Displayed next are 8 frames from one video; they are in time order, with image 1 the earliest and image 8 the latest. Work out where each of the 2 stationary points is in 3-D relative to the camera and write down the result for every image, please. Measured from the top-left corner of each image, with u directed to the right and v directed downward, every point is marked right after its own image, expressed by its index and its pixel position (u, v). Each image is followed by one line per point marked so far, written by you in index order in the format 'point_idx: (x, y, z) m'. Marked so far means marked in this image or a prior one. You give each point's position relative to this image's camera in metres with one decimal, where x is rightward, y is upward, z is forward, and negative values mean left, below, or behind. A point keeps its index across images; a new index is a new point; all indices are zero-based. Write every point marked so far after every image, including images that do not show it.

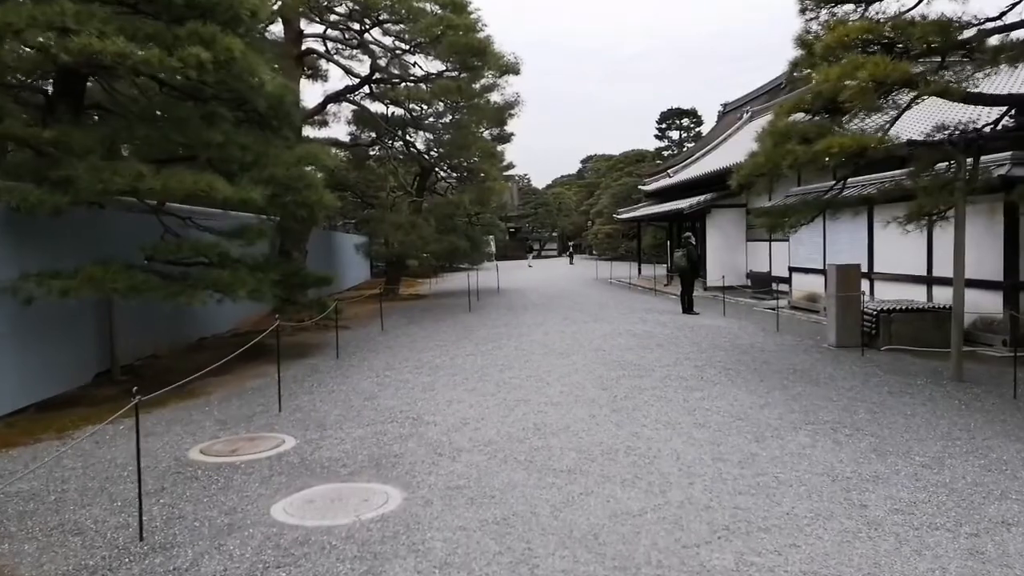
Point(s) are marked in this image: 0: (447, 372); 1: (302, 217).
0: (-0.6, -0.8, +7.2) m
1: (-2.2, +0.8, +8.0) m
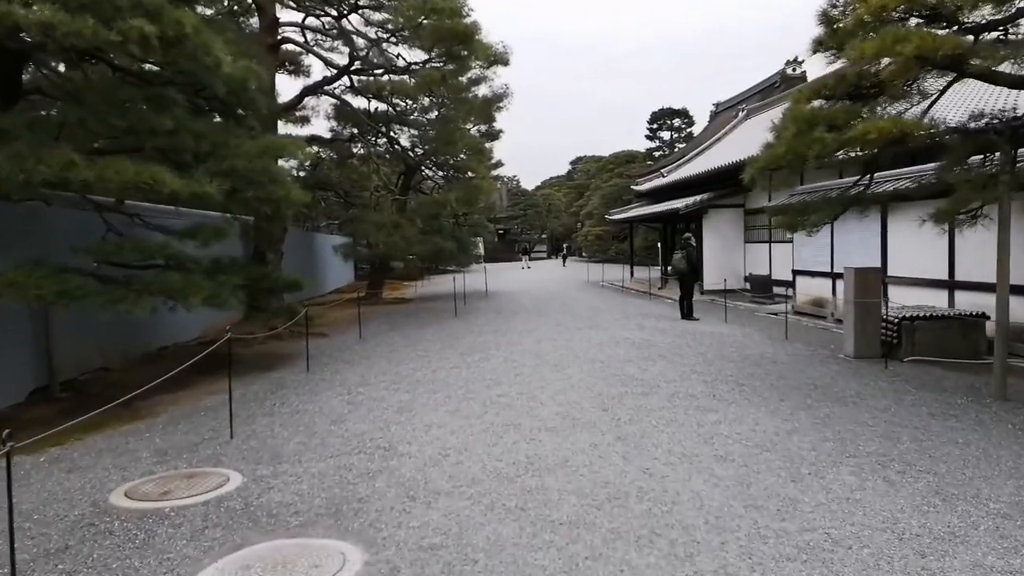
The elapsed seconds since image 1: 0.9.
0: (-0.7, -0.8, +6.4) m
1: (-2.3, +0.7, +7.2) m
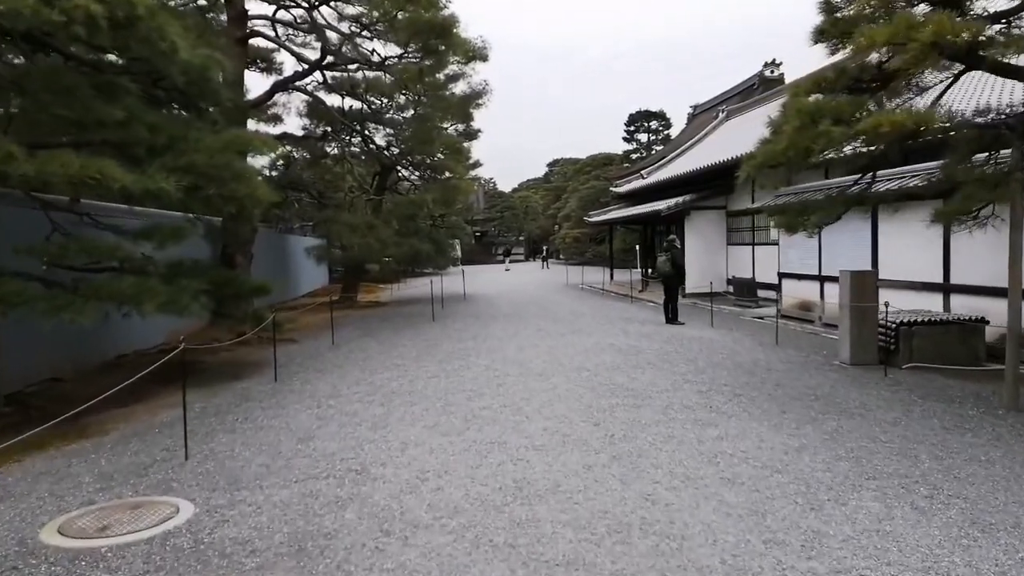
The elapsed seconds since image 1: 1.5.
0: (-0.8, -0.9, +6.0) m
1: (-2.5, +0.7, +6.8) m
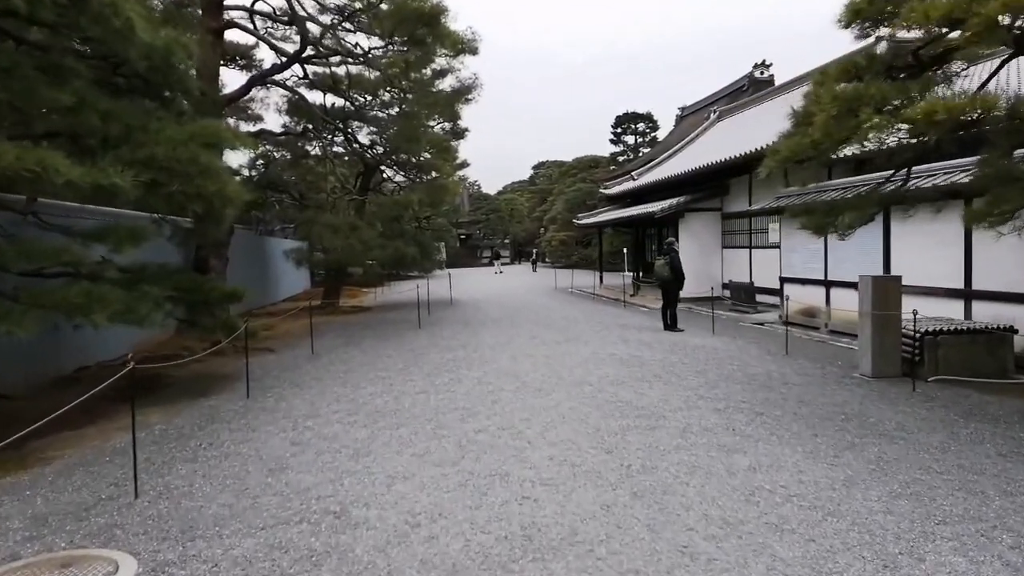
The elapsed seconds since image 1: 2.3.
0: (-0.8, -0.9, +5.4) m
1: (-2.5, +0.6, +6.1) m
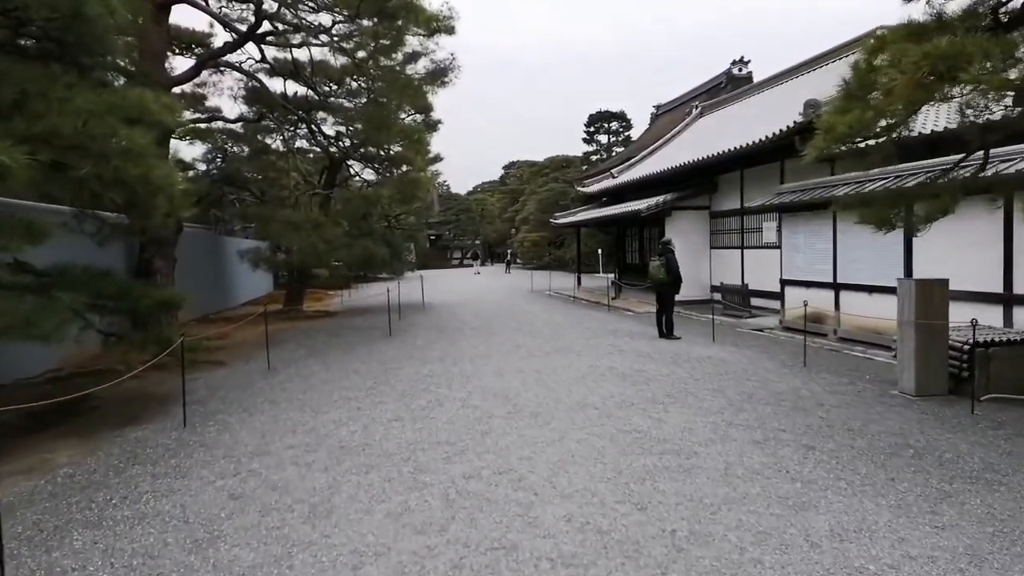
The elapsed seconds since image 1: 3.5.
0: (-0.9, -1.0, +4.3) m
1: (-2.5, +0.6, +5.0) m
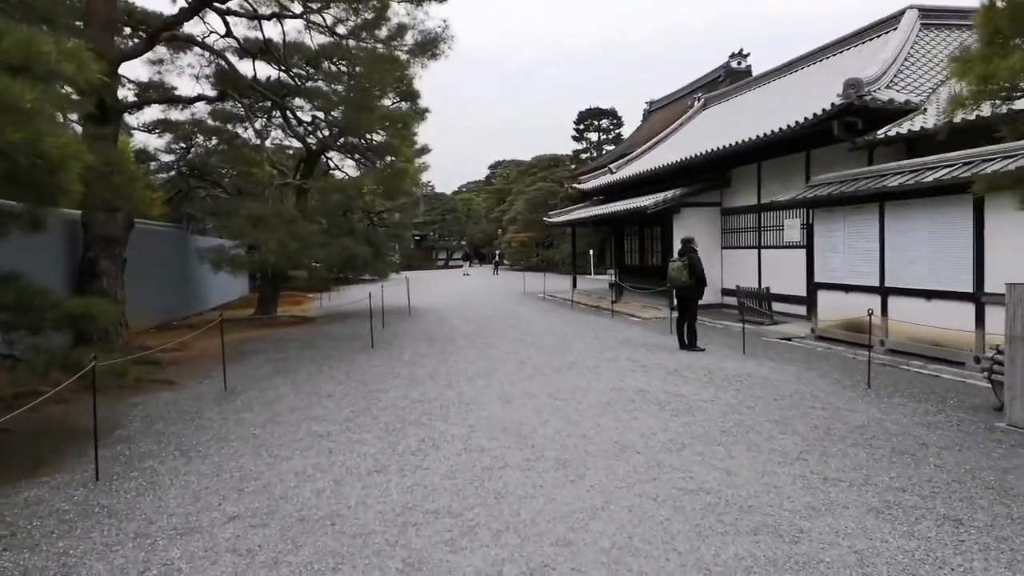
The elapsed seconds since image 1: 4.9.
0: (-0.7, -1.0, +3.0) m
1: (-2.4, +0.5, +3.6) m
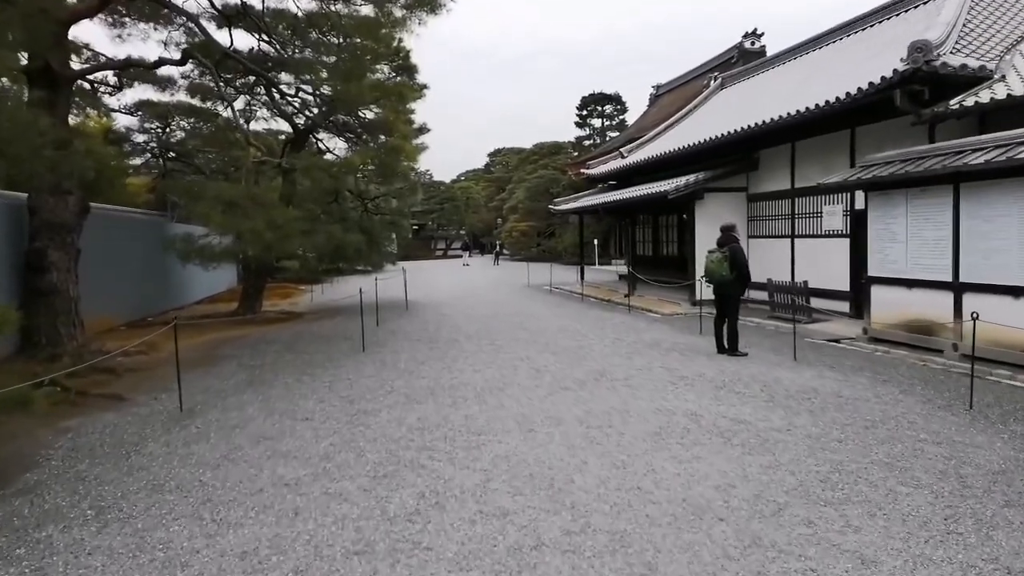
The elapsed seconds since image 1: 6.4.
0: (-0.6, -1.1, +1.8) m
1: (-2.3, +0.5, +2.4) m
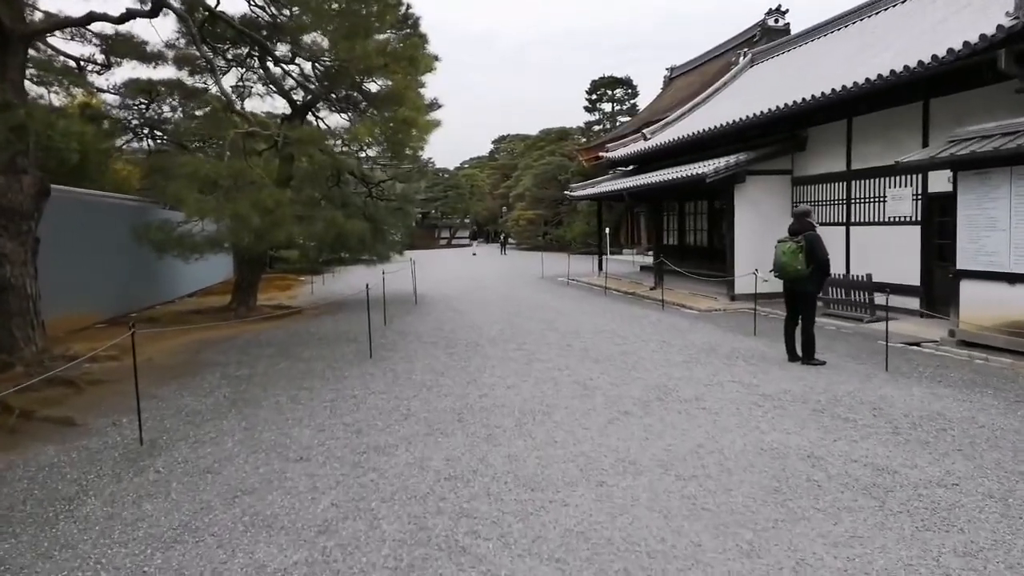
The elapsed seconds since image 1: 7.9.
0: (-0.3, -1.1, +0.6) m
1: (-2.0, +0.4, +1.2) m
